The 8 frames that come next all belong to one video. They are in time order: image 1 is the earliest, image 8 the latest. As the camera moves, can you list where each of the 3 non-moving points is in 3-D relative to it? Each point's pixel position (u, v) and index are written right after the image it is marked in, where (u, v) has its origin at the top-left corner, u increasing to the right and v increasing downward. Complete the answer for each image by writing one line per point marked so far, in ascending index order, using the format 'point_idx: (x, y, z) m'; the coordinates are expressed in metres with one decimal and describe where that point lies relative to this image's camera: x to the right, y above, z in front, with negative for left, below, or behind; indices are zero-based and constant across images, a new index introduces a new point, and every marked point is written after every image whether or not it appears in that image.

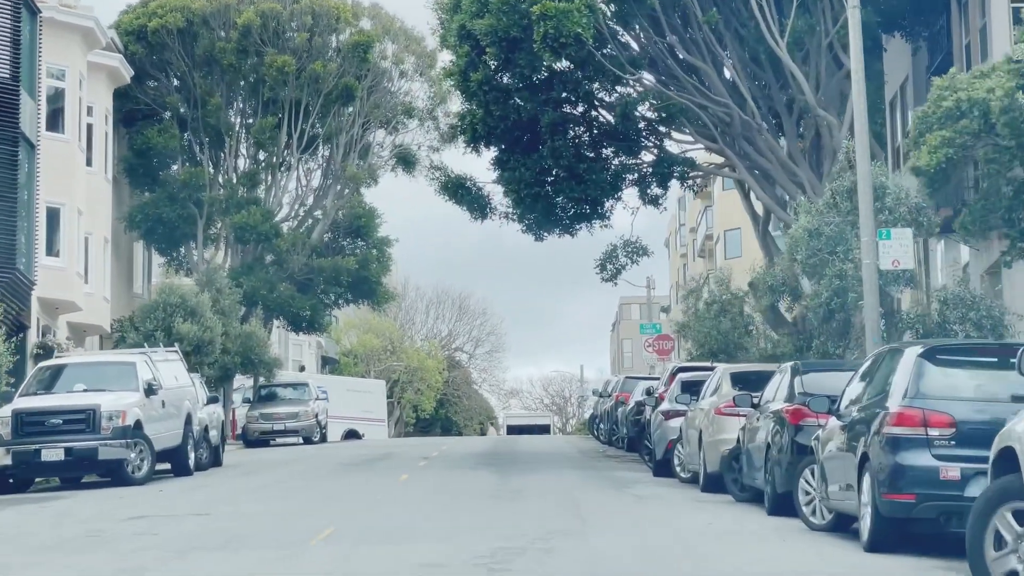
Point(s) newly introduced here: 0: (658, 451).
0: (+1.8, -2.0, +19.6) m
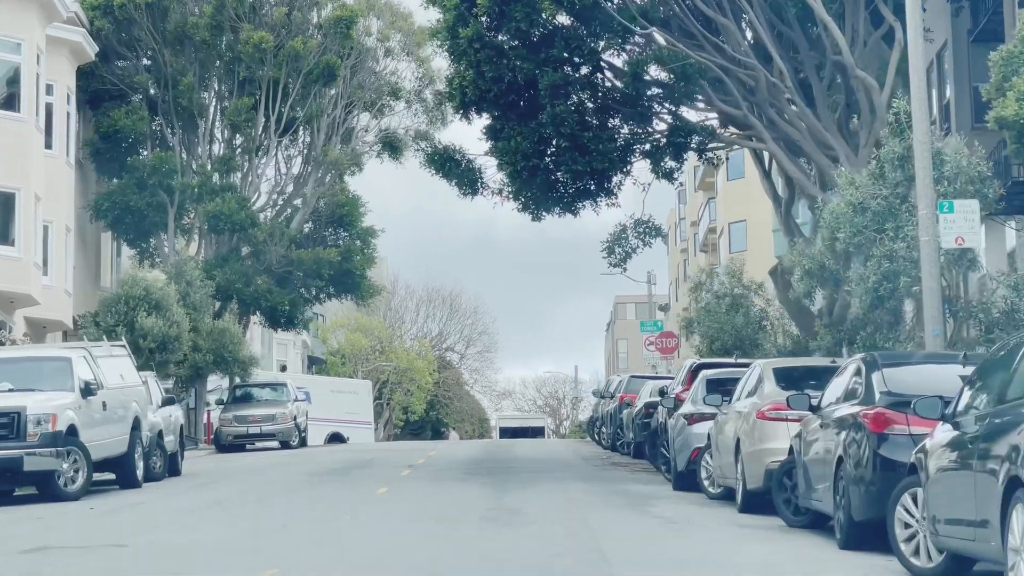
0: (+1.7, -1.8, +16.7) m
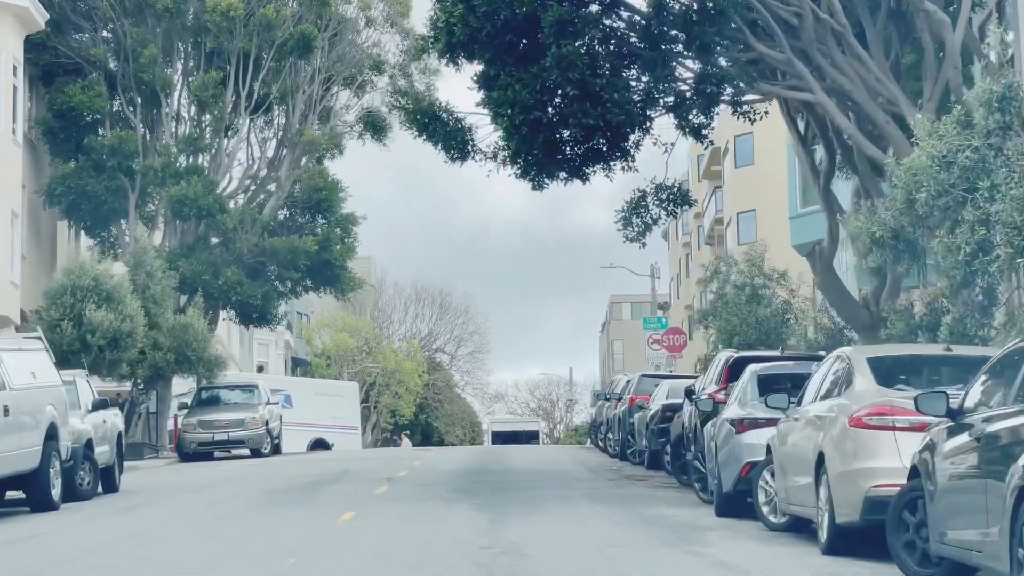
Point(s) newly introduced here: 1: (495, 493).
0: (+1.7, -1.6, +13.1) m
1: (-0.2, -2.2, +17.5) m
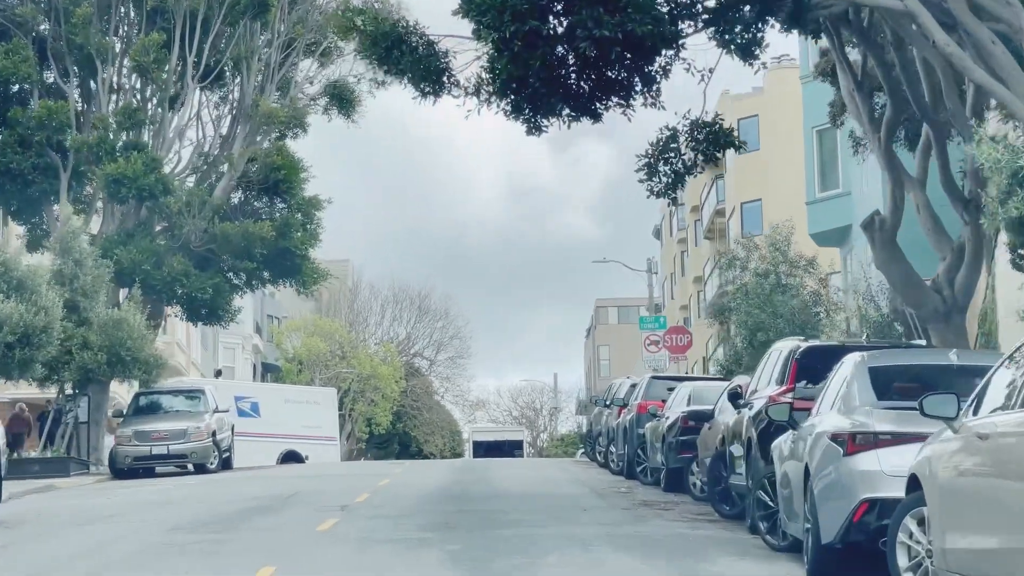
0: (+1.7, -1.3, +8.7) m
1: (-0.3, -2.0, +13.0) m
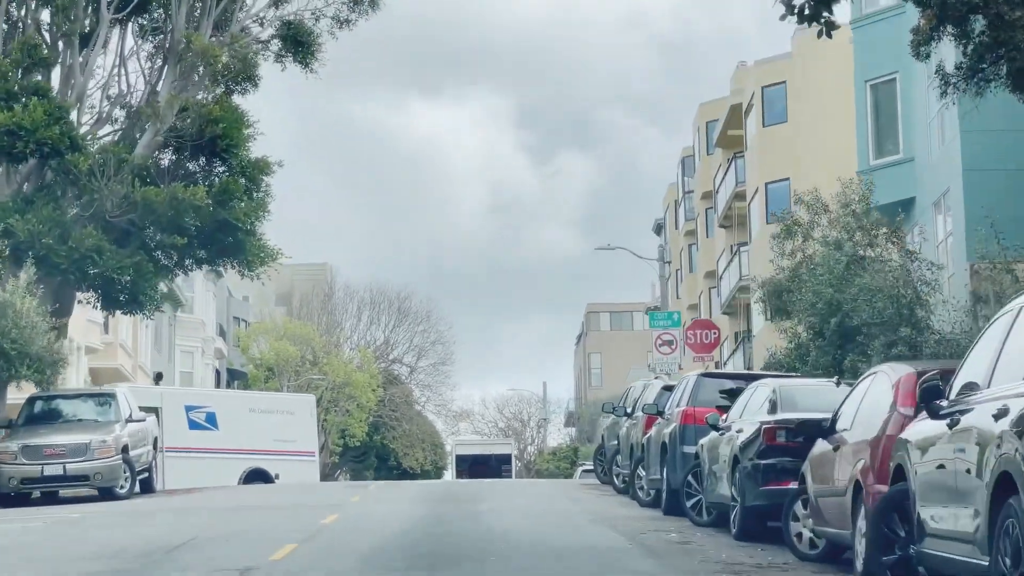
0: (+1.8, -0.8, +2.4) m
1: (-0.2, -1.5, +6.7) m
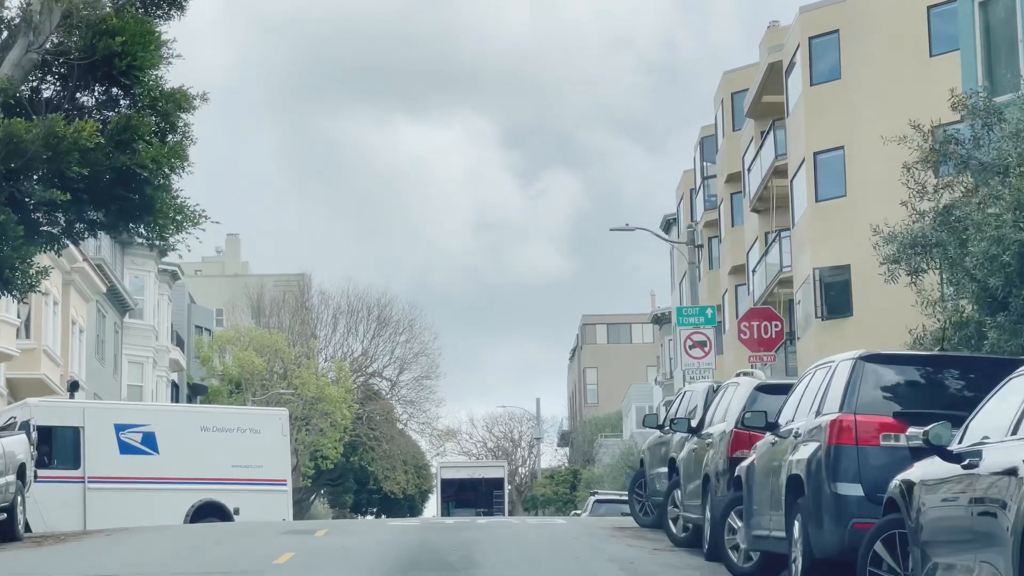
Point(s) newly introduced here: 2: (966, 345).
0: (+2.0, -0.2, -4.8) m
1: (0.0, -0.9, -0.4) m
2: (+3.8, -0.5, +13.6) m
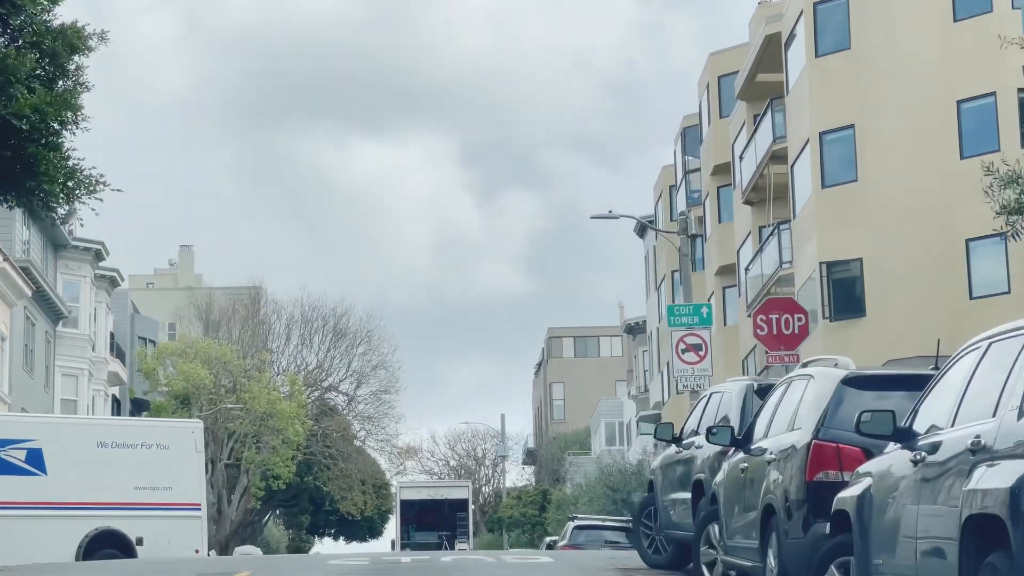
0: (+2.4, +0.3, -8.7) m
1: (+0.2, -0.5, -4.5) m
2: (+3.7, -0.2, +9.7) m
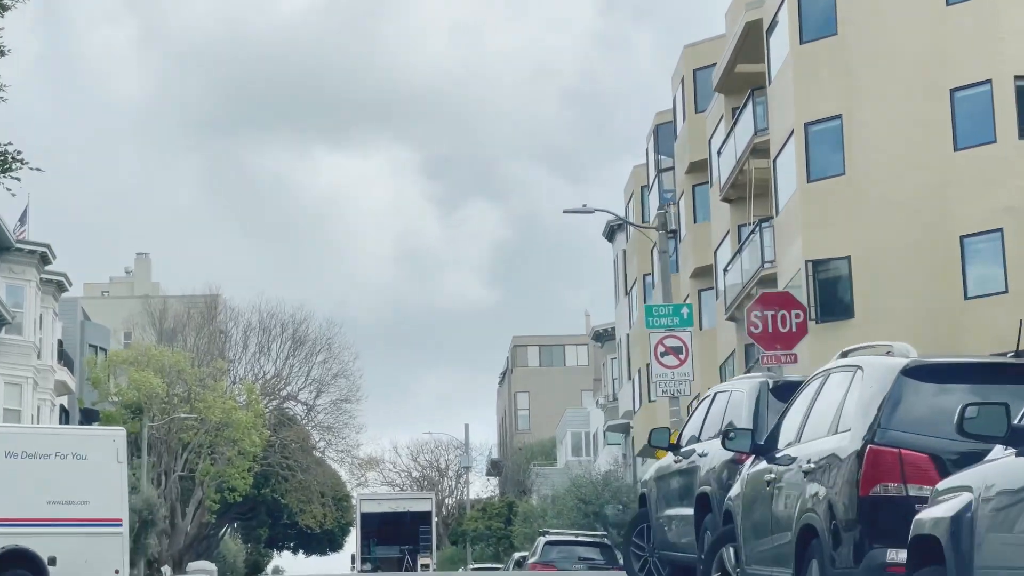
0: (+2.7, +0.6, -10.5) m
1: (+0.4, -0.2, -6.3) m
2: (+3.5, -0.1, +7.9) m
